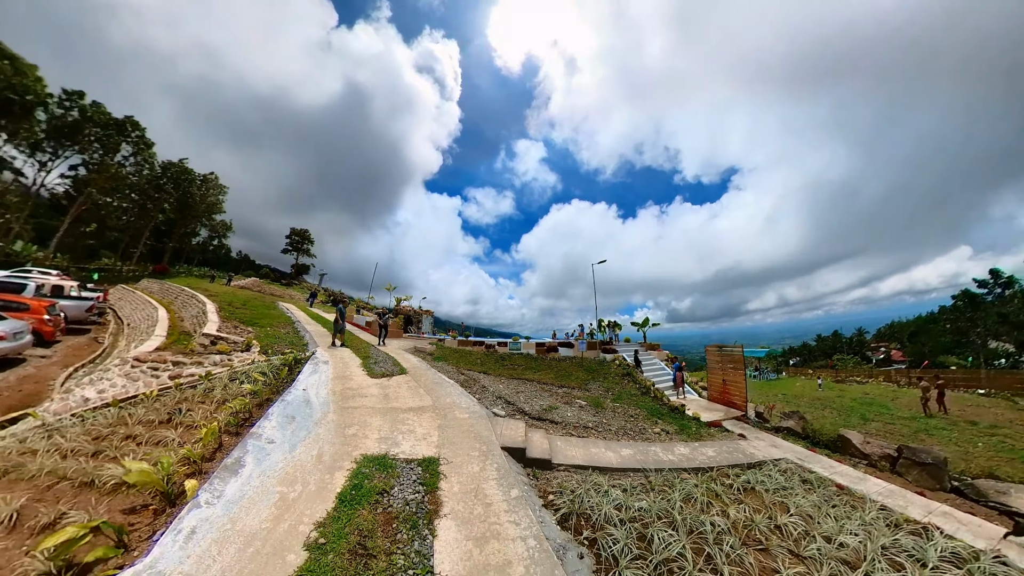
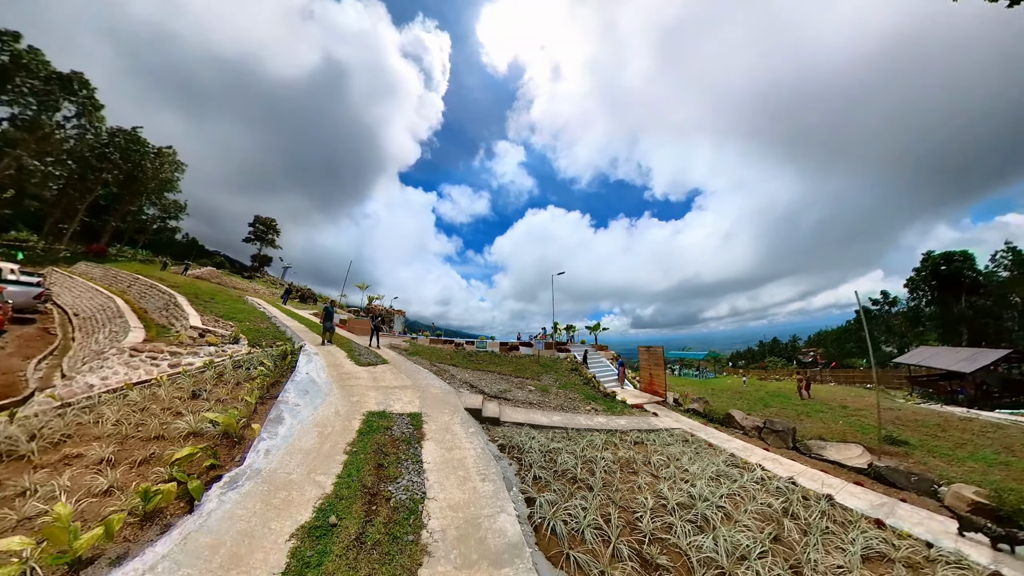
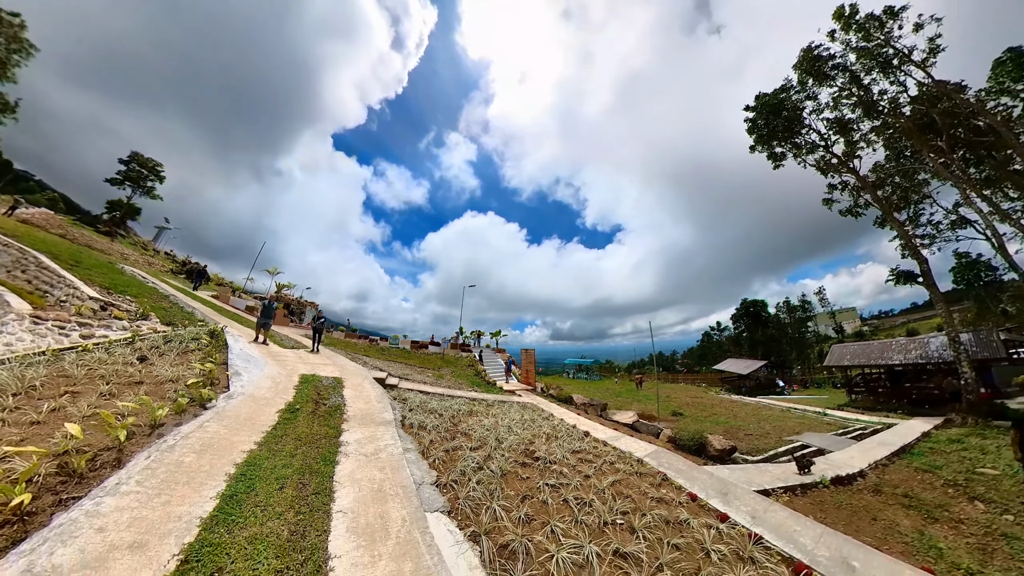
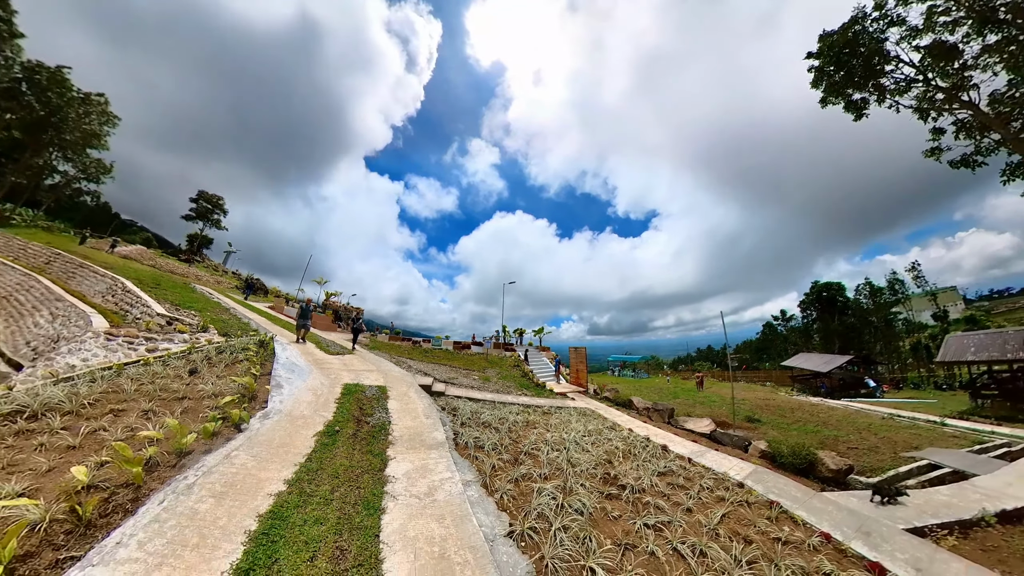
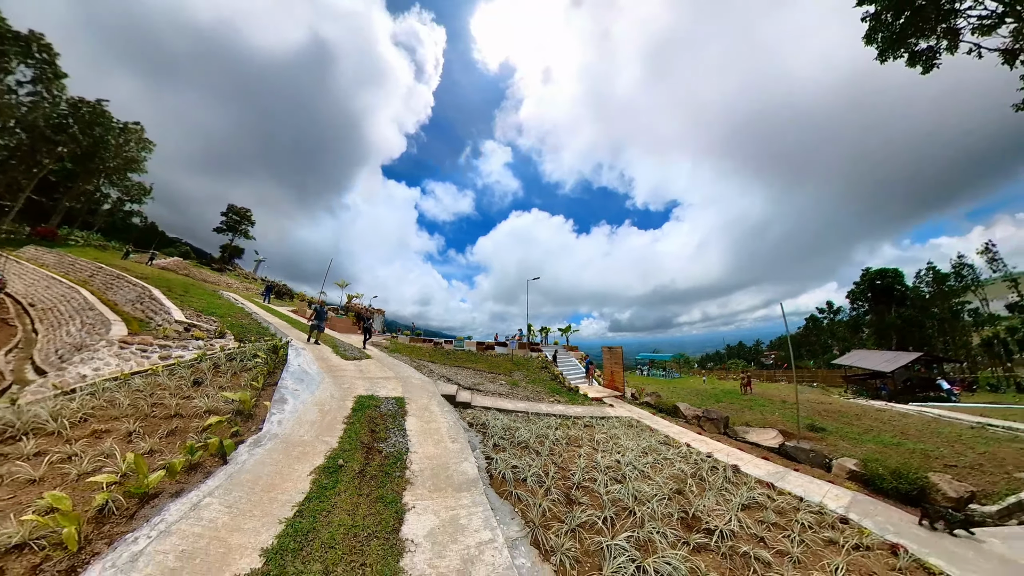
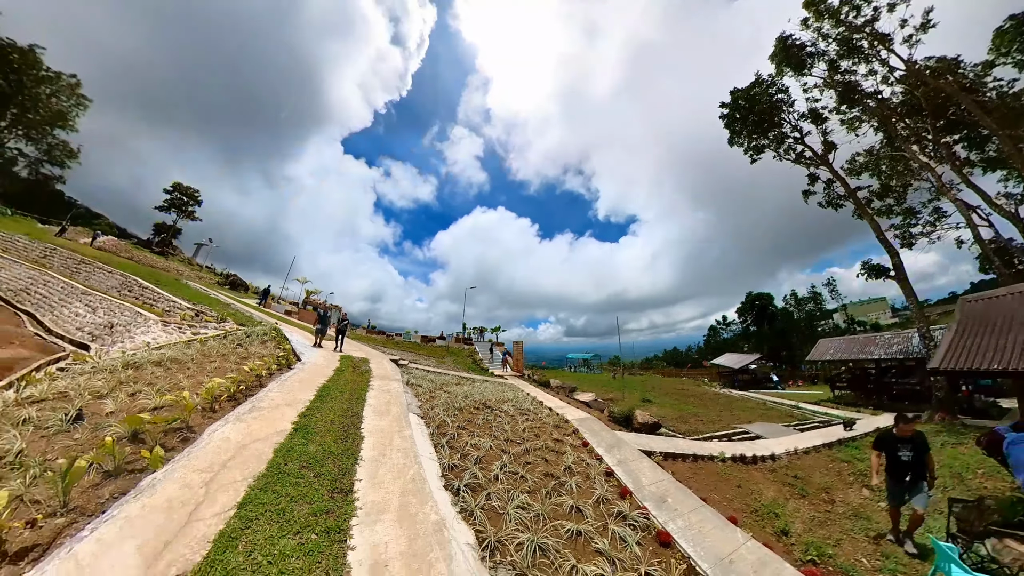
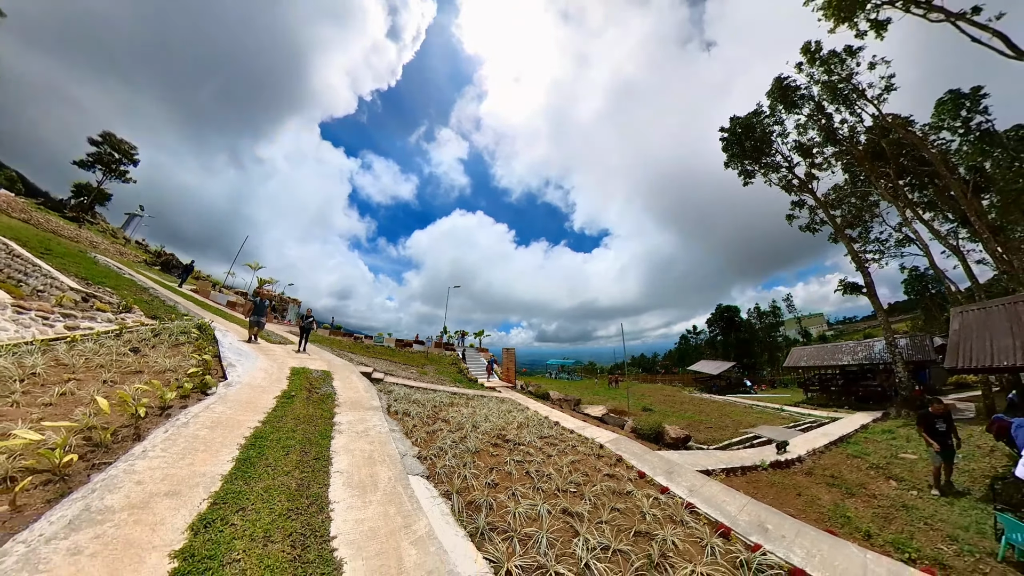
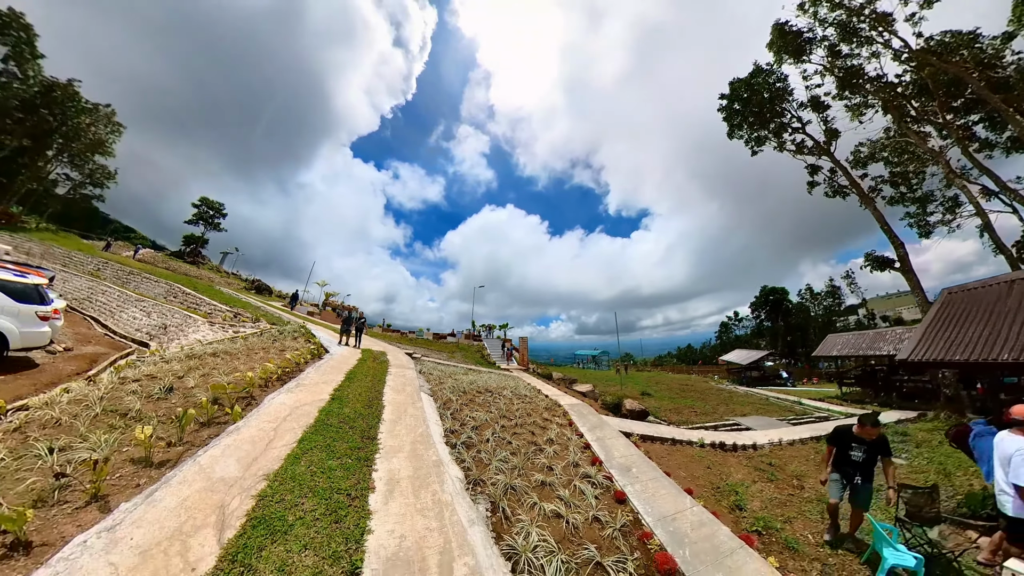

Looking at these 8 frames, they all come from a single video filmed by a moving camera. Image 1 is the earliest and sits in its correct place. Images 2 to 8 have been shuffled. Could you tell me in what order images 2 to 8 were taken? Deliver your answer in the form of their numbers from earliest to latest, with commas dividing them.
2, 5, 4, 3, 7, 6, 8
